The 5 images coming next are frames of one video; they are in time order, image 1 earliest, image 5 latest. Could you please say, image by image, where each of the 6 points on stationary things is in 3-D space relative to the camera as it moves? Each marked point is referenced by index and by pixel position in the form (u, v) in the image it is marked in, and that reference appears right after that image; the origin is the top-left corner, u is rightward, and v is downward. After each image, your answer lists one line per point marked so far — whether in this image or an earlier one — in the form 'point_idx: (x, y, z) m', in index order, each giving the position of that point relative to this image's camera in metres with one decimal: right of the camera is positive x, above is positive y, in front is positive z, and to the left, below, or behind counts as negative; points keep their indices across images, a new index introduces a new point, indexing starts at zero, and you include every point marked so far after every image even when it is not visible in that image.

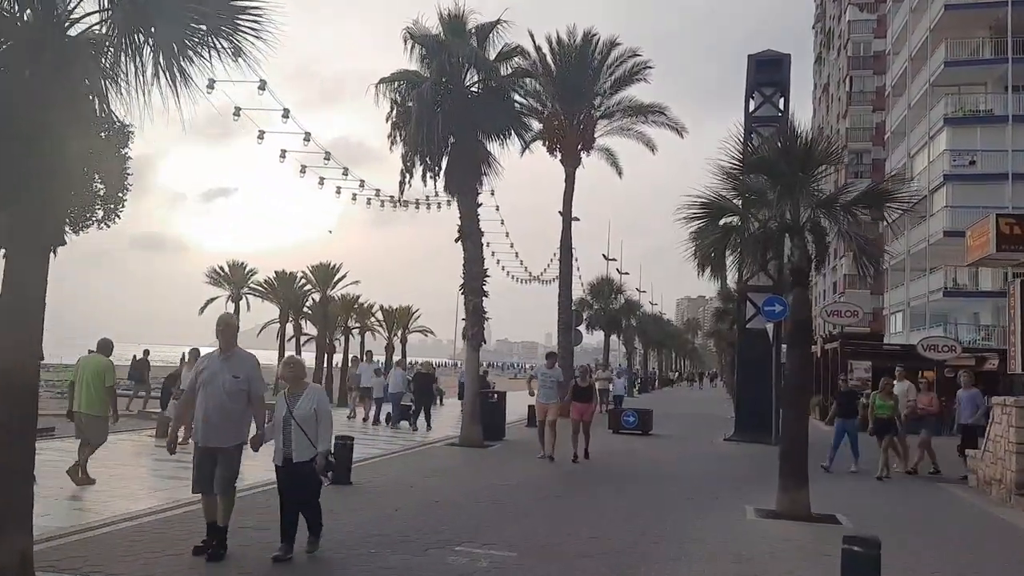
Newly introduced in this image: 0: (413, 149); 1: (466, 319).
0: (-2.1, +2.9, +18.6) m
1: (-1.0, -0.7, +18.6) m
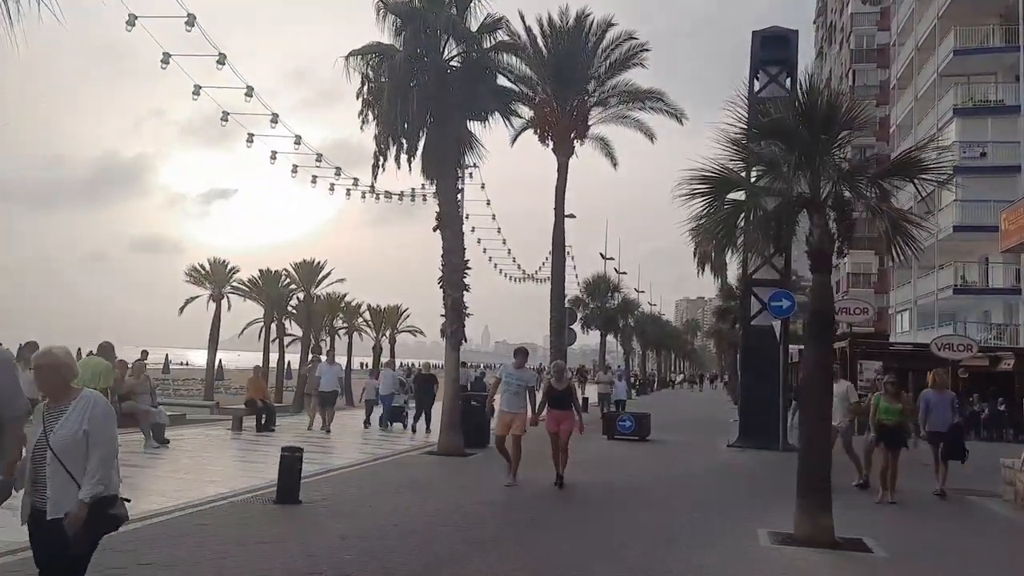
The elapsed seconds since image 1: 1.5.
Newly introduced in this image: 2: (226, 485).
0: (-2.5, +3.1, +16.9) m
1: (-1.3, -0.5, +17.0) m
2: (-4.1, -2.8, +12.5) m
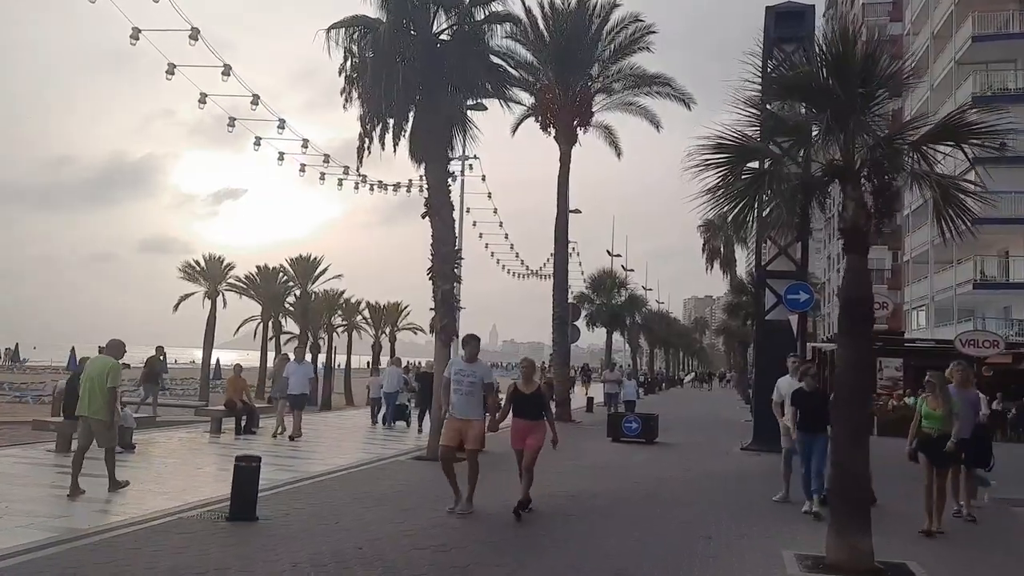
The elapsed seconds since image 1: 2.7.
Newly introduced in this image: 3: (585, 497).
0: (-2.5, +3.2, +15.7) m
1: (-1.4, -0.4, +15.7) m
2: (-4.2, -2.6, +11.2) m
3: (+1.0, -2.9, +12.1) m
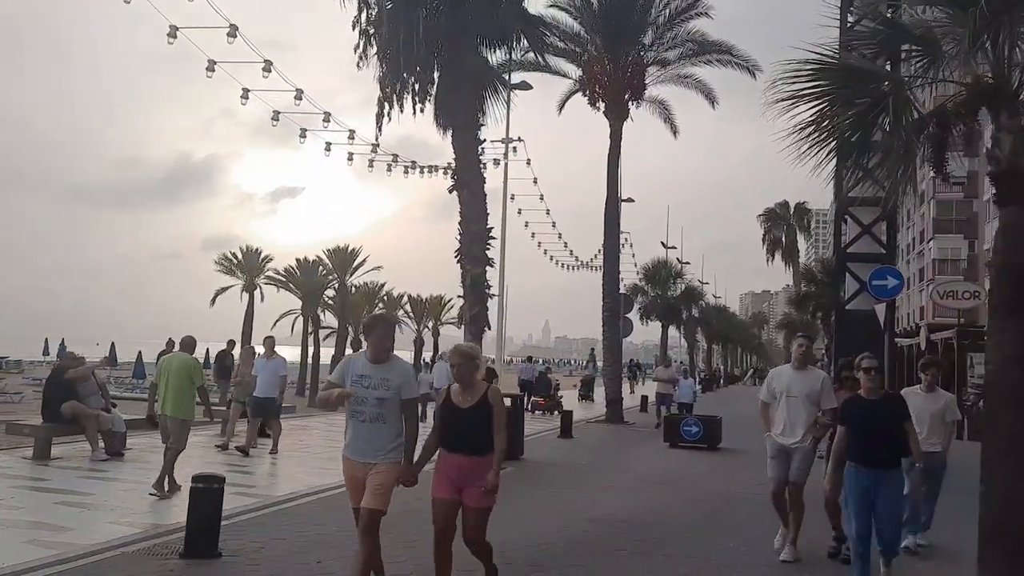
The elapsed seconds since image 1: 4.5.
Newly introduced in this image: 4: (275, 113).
0: (-1.9, +3.4, +13.7) m
1: (-0.7, -0.1, +13.7) m
2: (-3.8, -2.4, +9.4) m
3: (+1.4, -2.6, +9.9) m
4: (-5.1, +3.7, +18.9) m
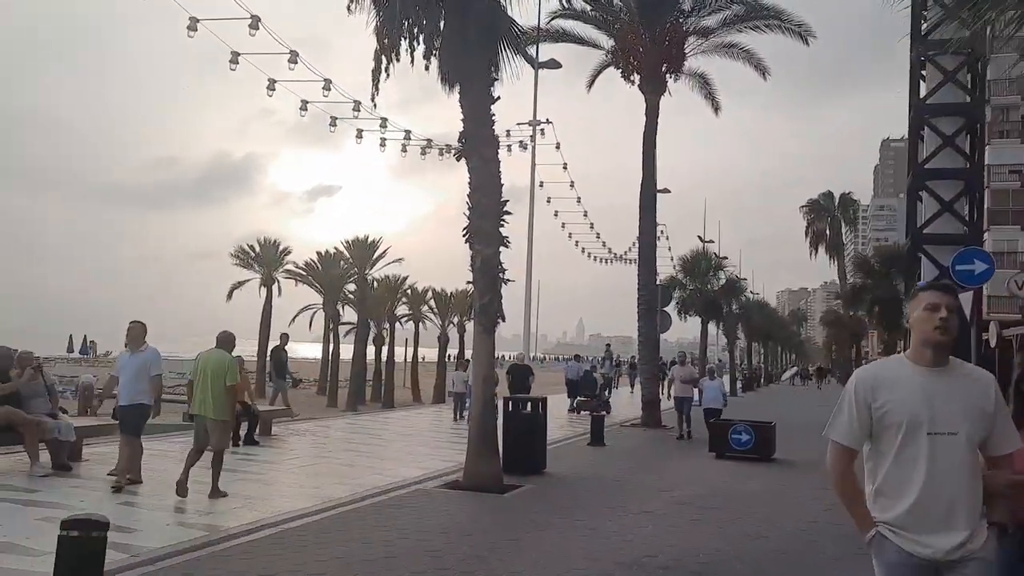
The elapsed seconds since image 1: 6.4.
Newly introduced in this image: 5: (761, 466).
0: (-1.7, +3.6, +11.7) m
1: (-0.5, +0.1, +11.6) m
2: (-3.7, -2.2, +7.4) m
3: (+1.5, -2.4, +7.8) m
4: (-4.6, +3.9, +16.9) m
5: (+4.2, -2.9, +14.6) m
